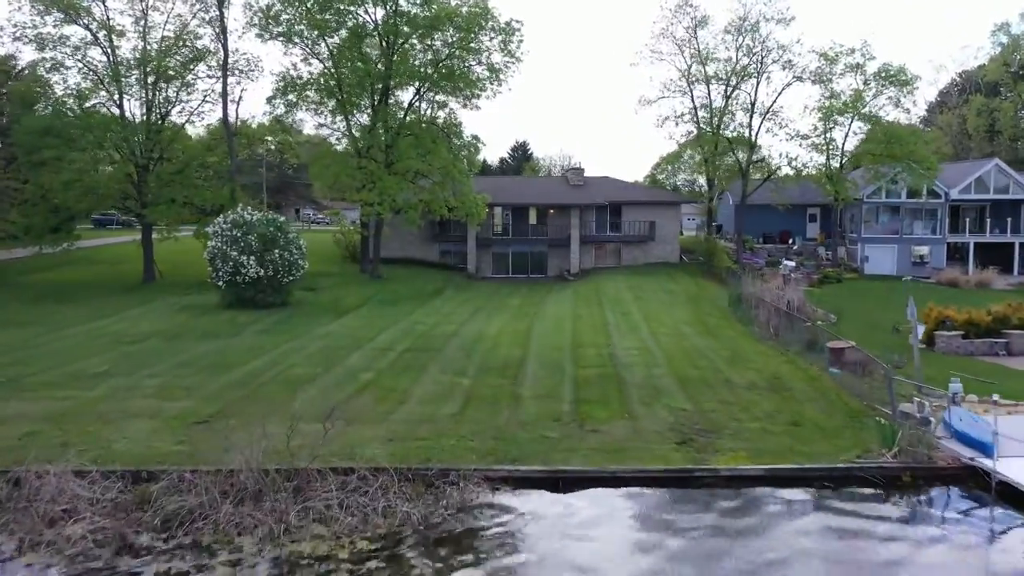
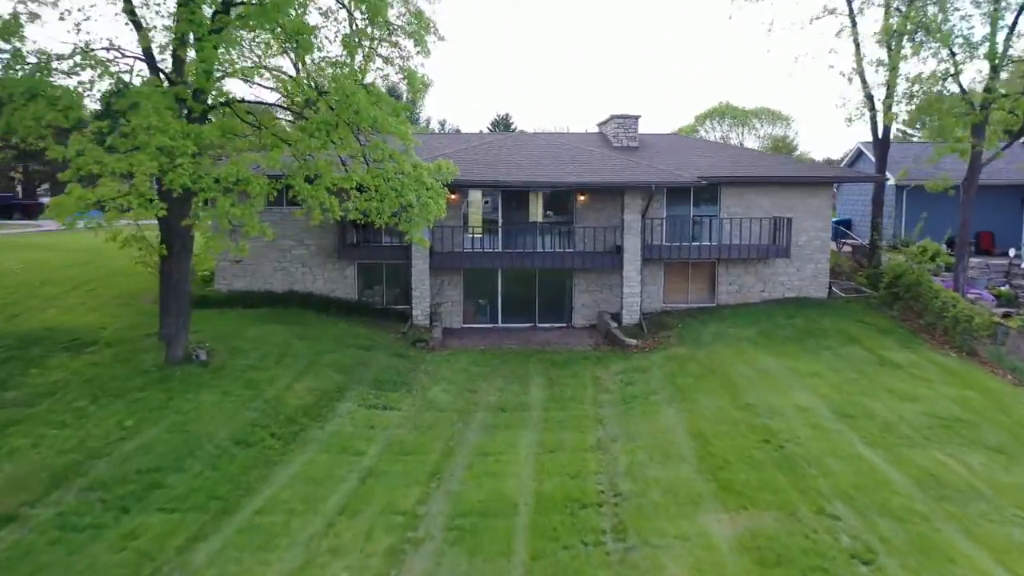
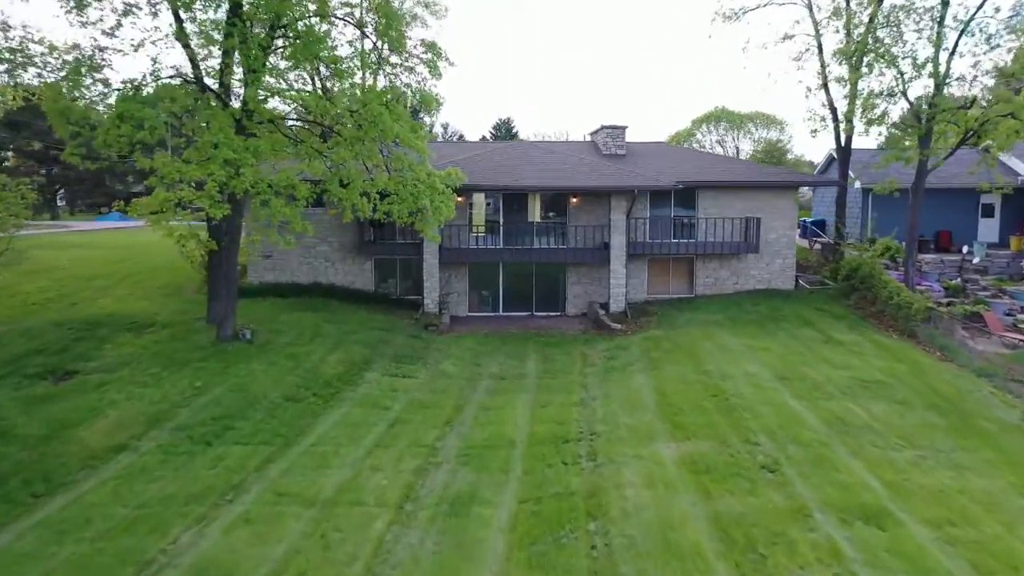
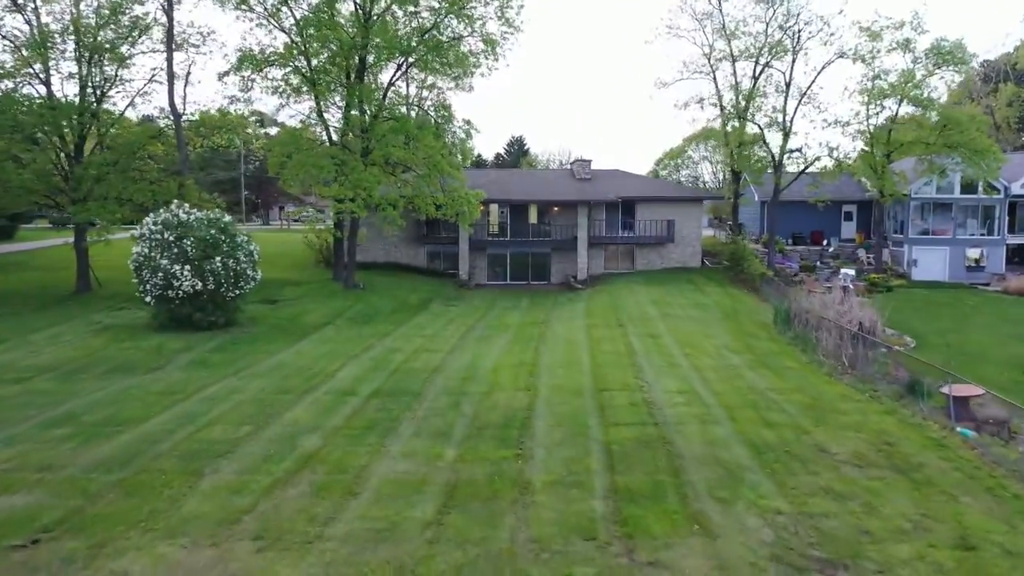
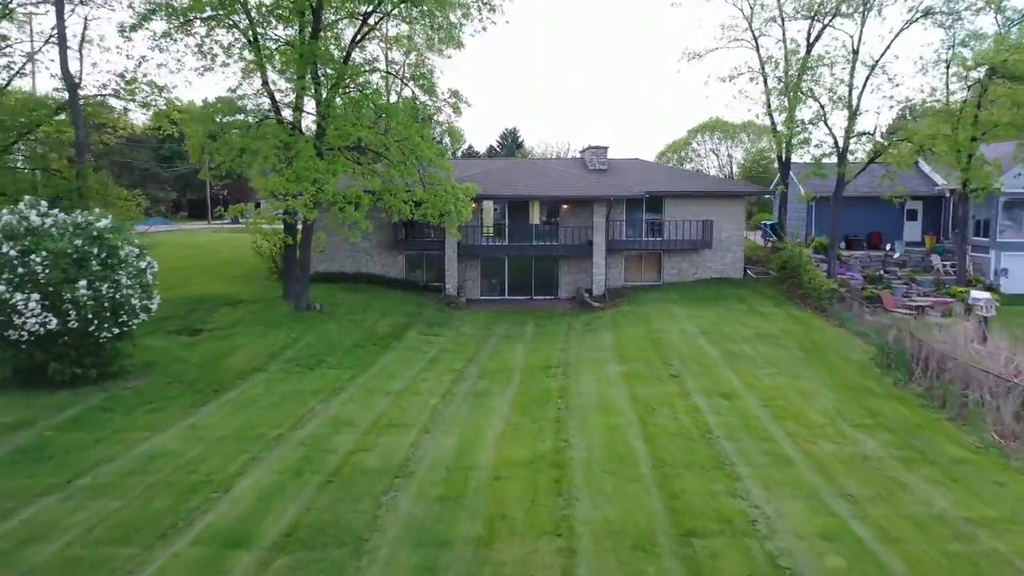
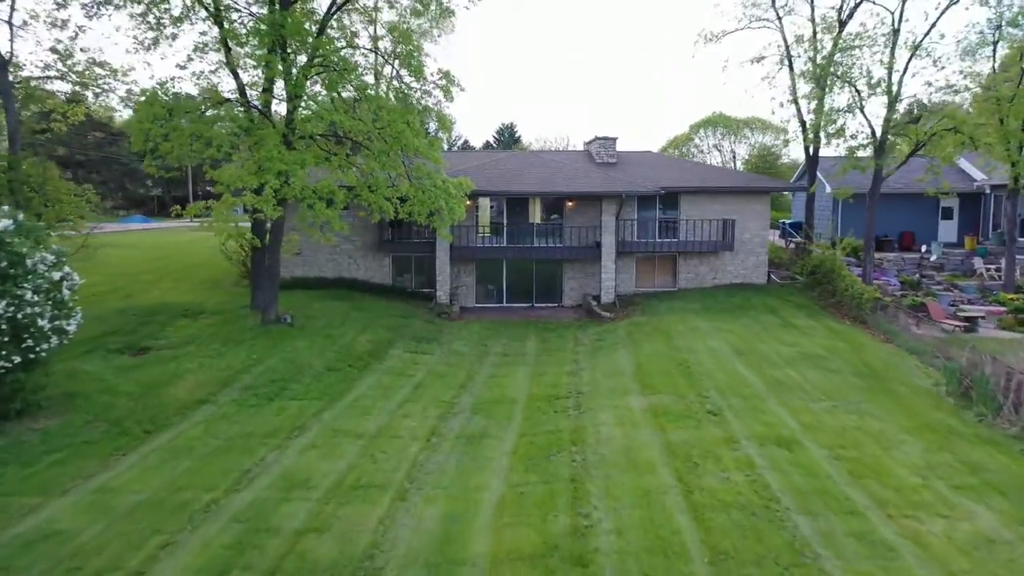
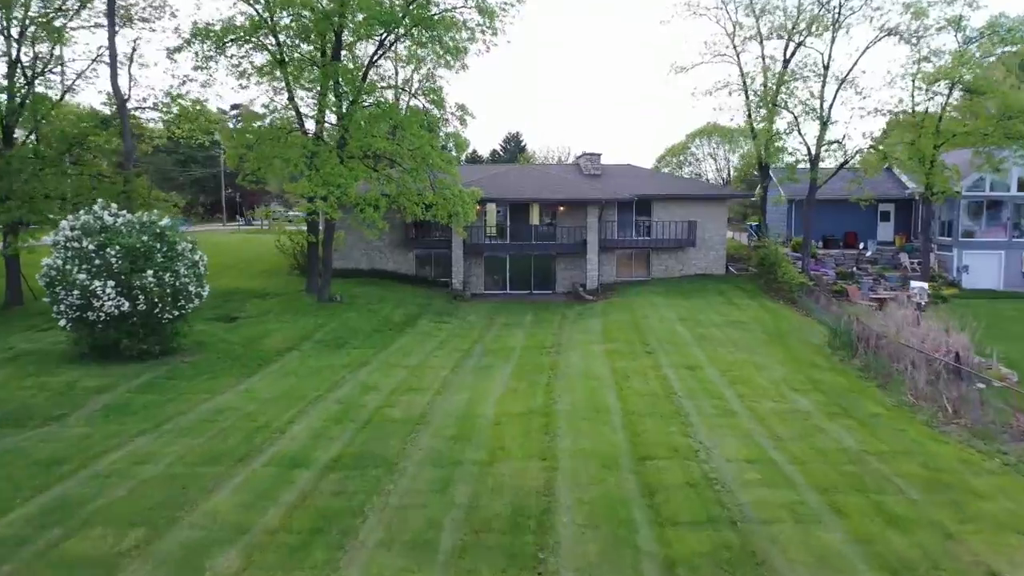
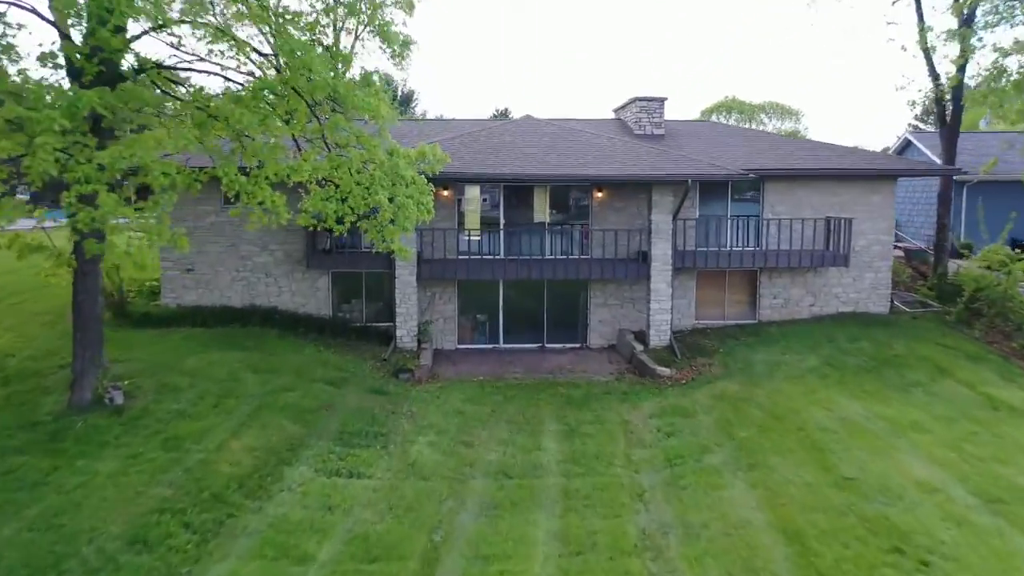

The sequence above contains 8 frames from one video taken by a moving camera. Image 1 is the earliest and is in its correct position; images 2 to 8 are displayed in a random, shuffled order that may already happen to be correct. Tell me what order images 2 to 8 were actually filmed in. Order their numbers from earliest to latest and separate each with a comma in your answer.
4, 7, 5, 6, 3, 2, 8
